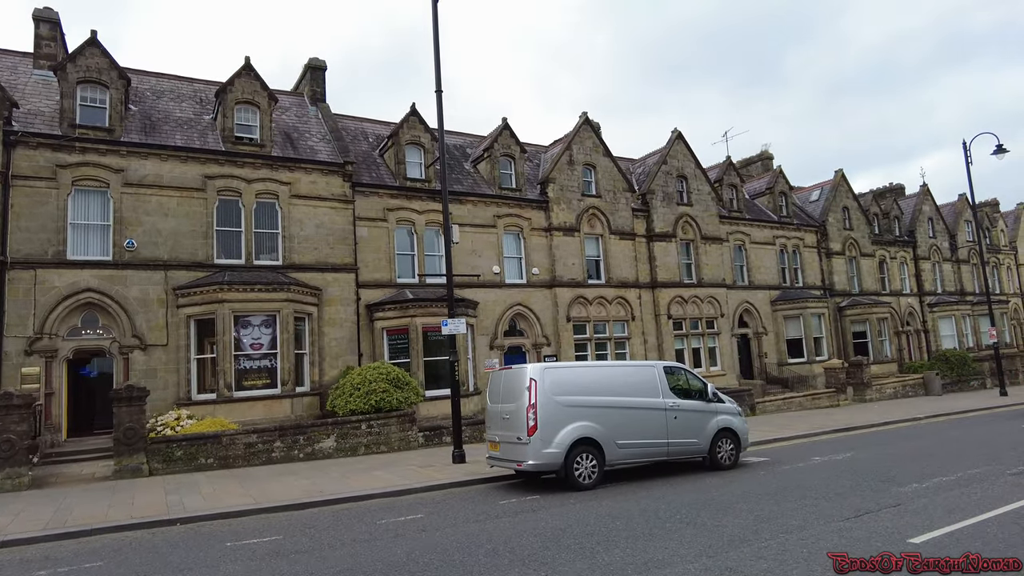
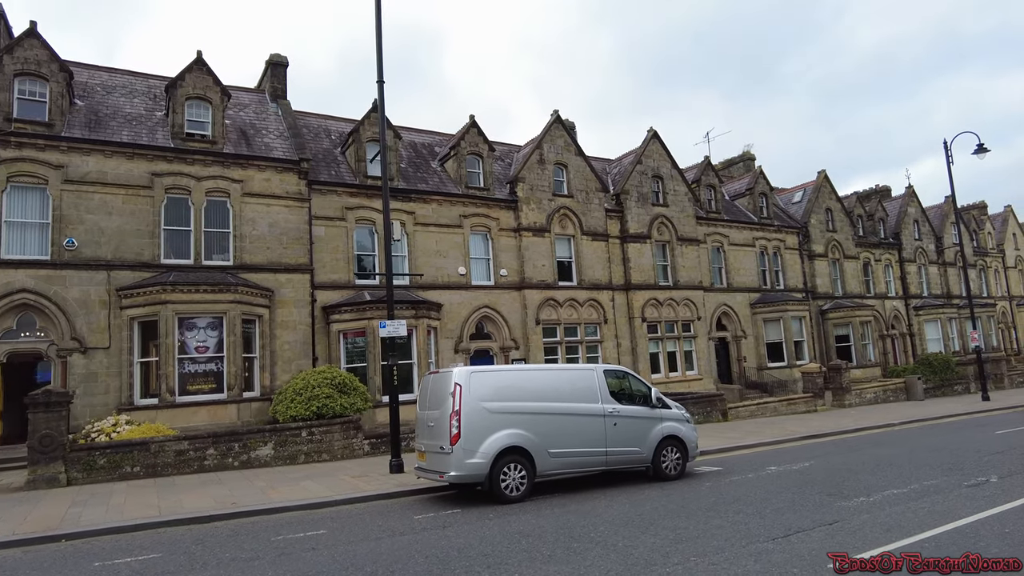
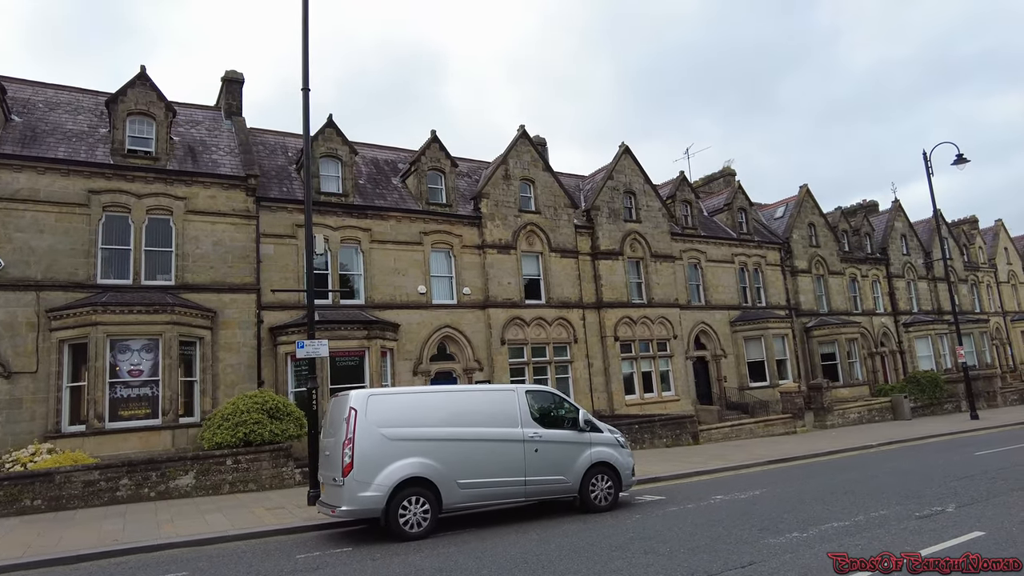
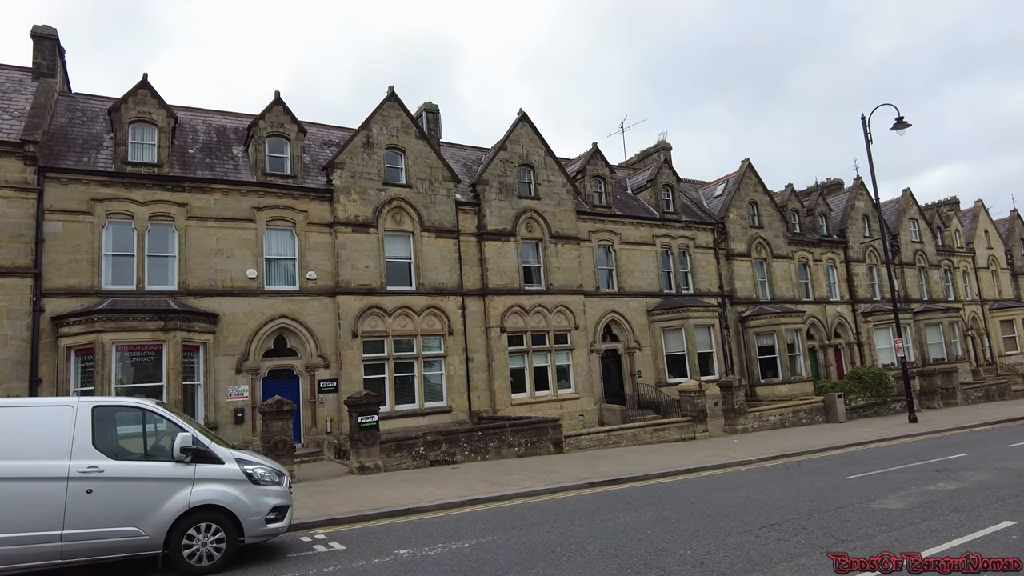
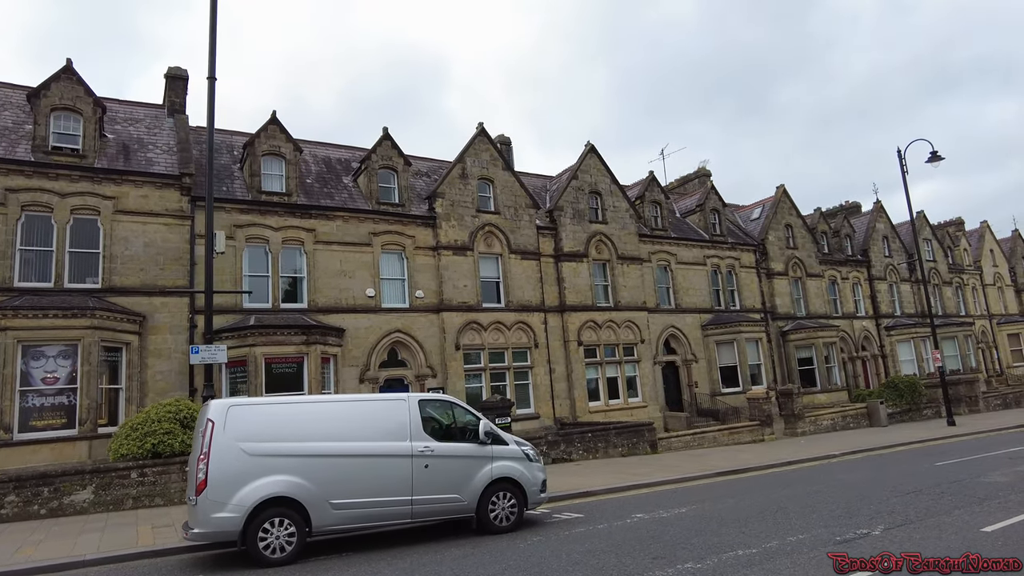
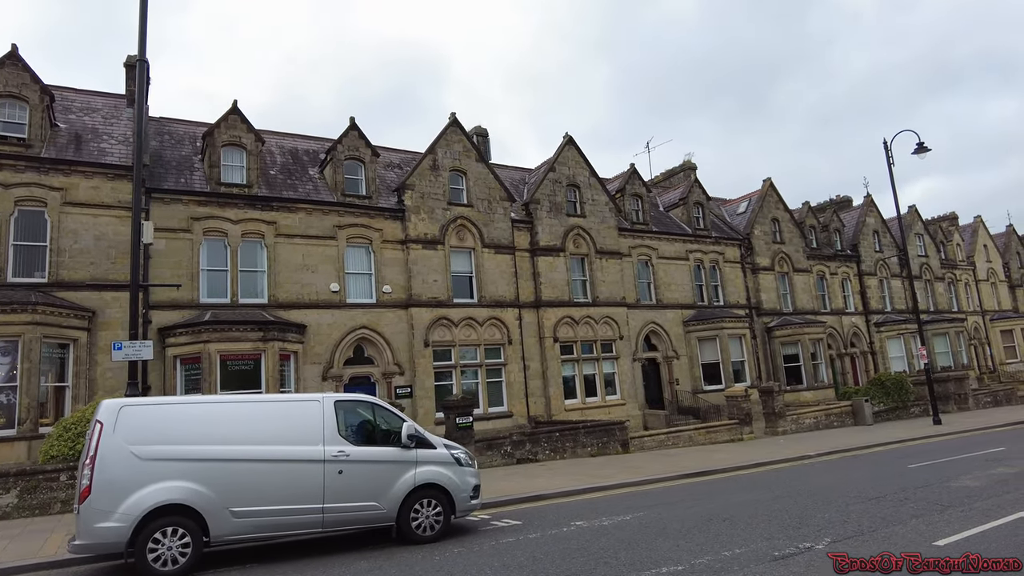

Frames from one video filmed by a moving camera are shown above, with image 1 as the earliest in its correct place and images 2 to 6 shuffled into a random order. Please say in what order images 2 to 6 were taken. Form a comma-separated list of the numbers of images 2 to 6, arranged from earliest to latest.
2, 3, 5, 6, 4
